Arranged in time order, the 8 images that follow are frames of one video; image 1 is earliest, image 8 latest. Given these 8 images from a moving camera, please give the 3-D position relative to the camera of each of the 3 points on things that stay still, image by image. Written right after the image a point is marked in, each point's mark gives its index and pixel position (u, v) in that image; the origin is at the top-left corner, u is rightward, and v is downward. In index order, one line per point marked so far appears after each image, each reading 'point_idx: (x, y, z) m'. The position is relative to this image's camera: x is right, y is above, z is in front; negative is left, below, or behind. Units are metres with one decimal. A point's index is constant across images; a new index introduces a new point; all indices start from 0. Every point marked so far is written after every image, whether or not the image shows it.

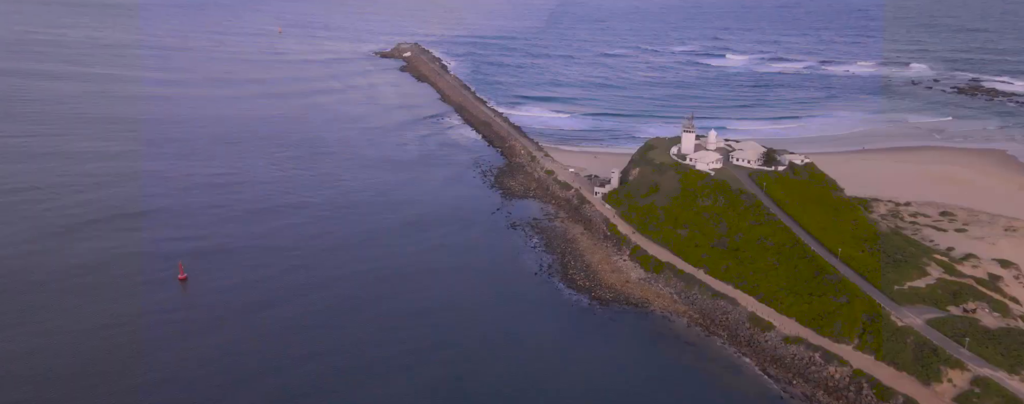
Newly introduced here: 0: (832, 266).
0: (+8.6, -1.7, +17.4) m
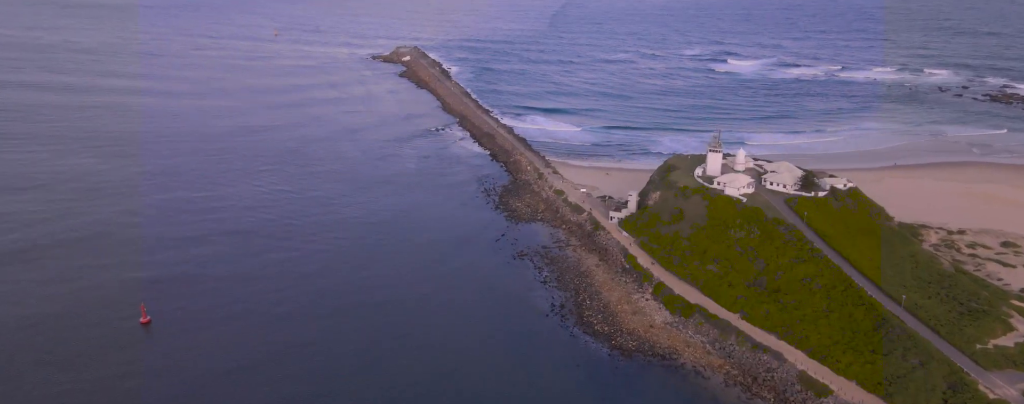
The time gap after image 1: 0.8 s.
0: (+8.8, -2.6, +14.9) m
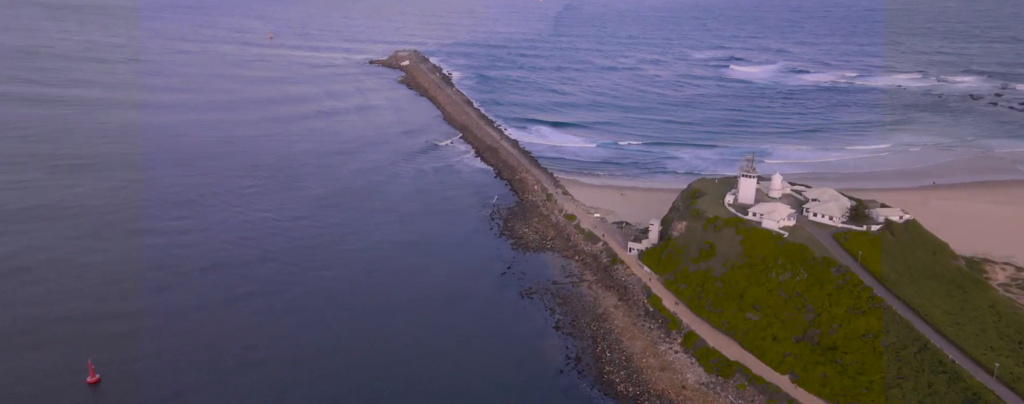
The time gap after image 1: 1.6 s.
0: (+9.0, -3.6, +12.3) m
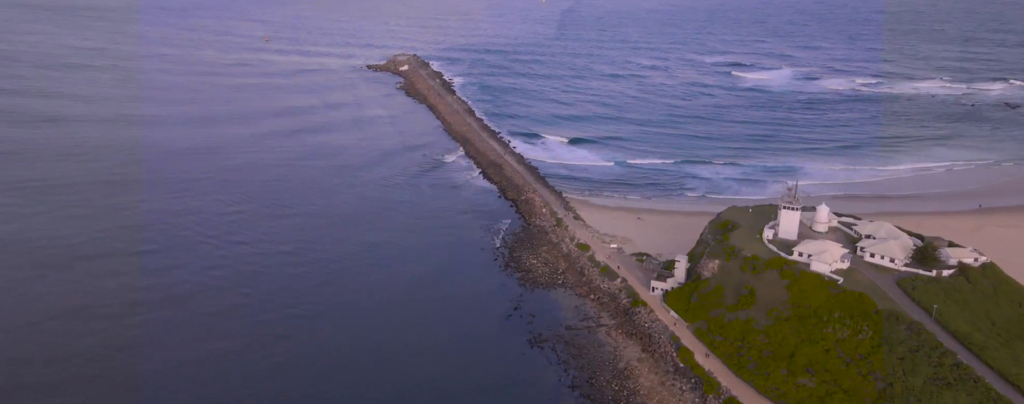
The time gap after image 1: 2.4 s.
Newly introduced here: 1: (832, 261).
0: (+9.2, -4.5, +9.8) m
1: (+7.6, -1.4, +15.5) m
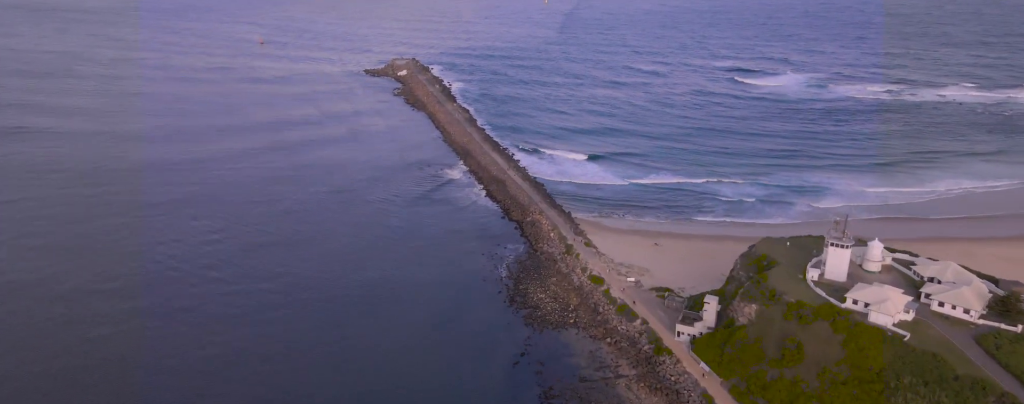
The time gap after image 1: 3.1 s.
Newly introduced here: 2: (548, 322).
0: (+9.3, -5.3, +7.5) m
1: (+7.8, -2.2, +13.2) m
2: (+1.0, -3.5, +18.8) m
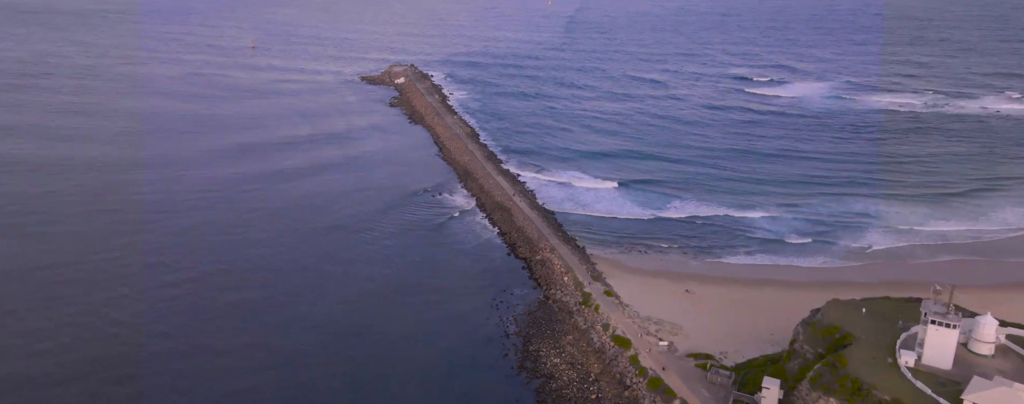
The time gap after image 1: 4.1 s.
0: (+9.5, -6.4, +4.2) m
1: (+8.0, -3.4, +9.9) m
2: (+1.3, -4.7, +15.6) m
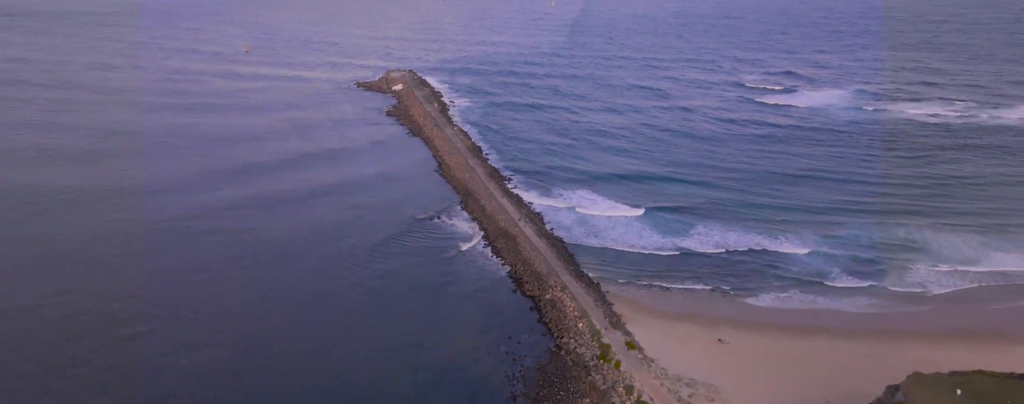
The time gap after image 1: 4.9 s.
0: (+9.7, -7.4, +1.6) m
1: (+8.1, -4.4, +7.3) m
2: (+1.5, -5.7, +13.0) m
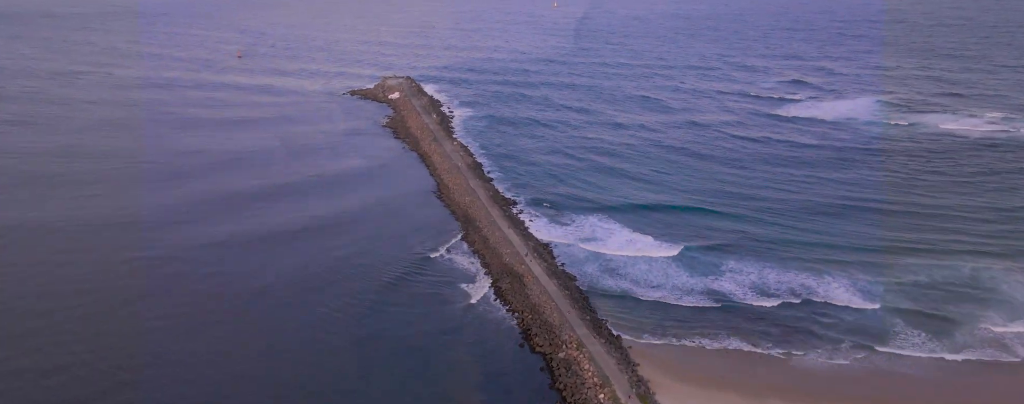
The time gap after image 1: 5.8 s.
0: (+9.9, -8.5, -1.3) m
1: (+8.3, -5.5, +4.4) m
2: (+1.6, -6.8, +10.1) m
